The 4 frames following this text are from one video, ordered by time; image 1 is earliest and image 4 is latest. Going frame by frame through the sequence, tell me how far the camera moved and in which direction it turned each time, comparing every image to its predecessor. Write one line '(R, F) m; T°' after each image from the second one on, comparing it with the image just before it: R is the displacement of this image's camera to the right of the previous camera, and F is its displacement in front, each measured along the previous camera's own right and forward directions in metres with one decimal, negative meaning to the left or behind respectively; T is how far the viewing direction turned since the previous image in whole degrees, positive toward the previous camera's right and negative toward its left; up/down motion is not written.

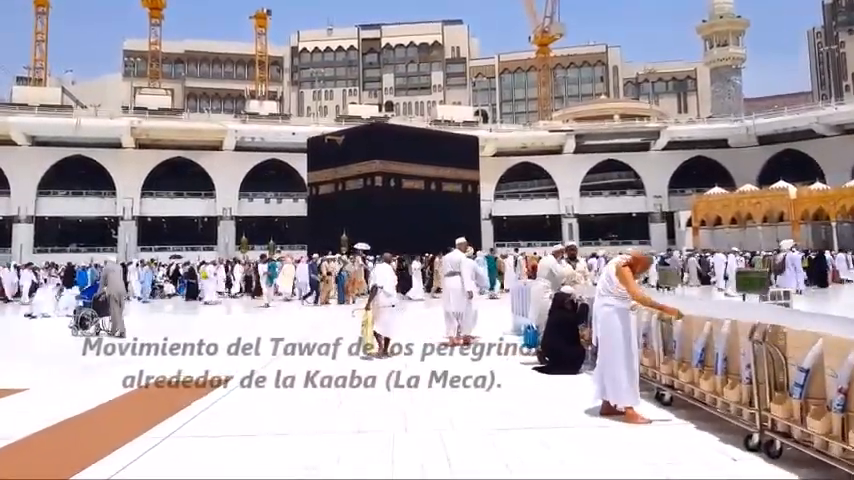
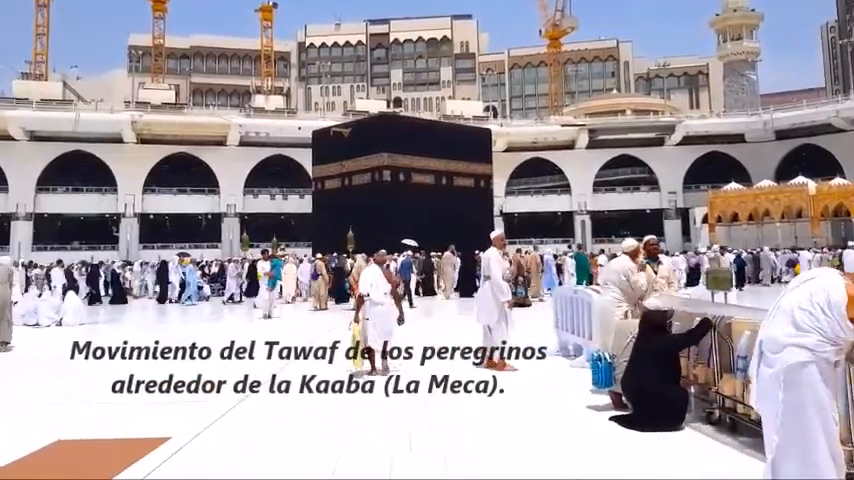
(-0.1, +1.0) m; -1°
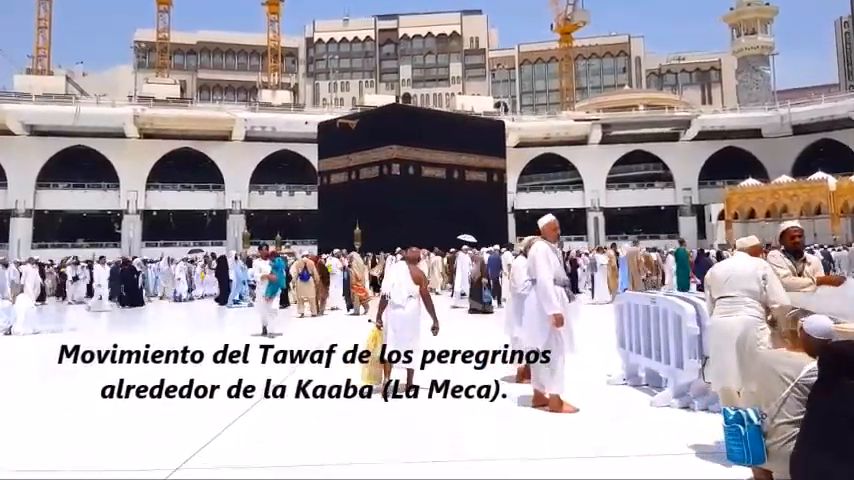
(0.0, +0.9) m; -1°
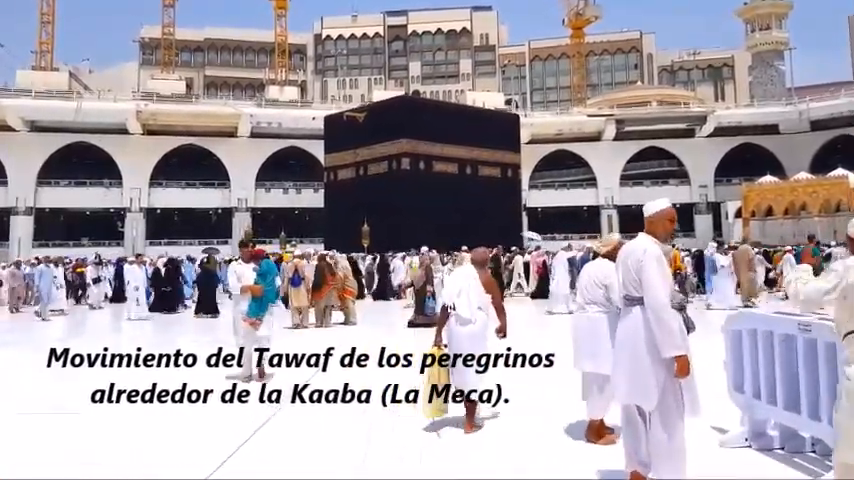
(-0.1, +0.8) m; -1°
